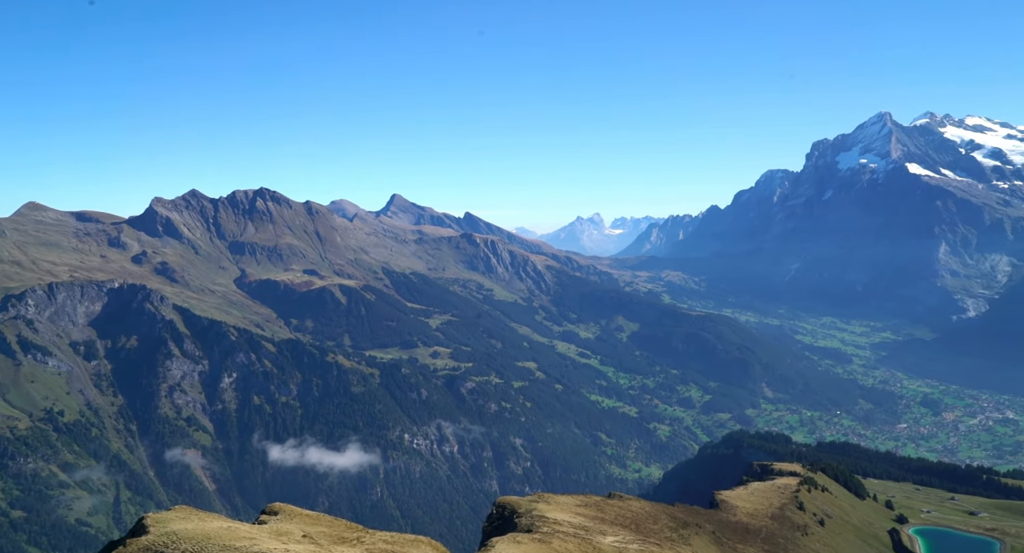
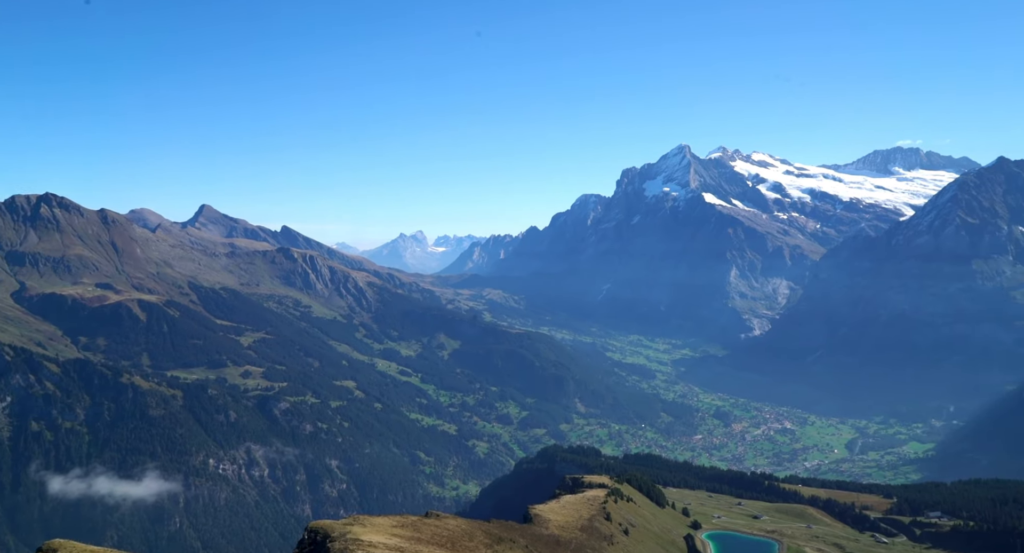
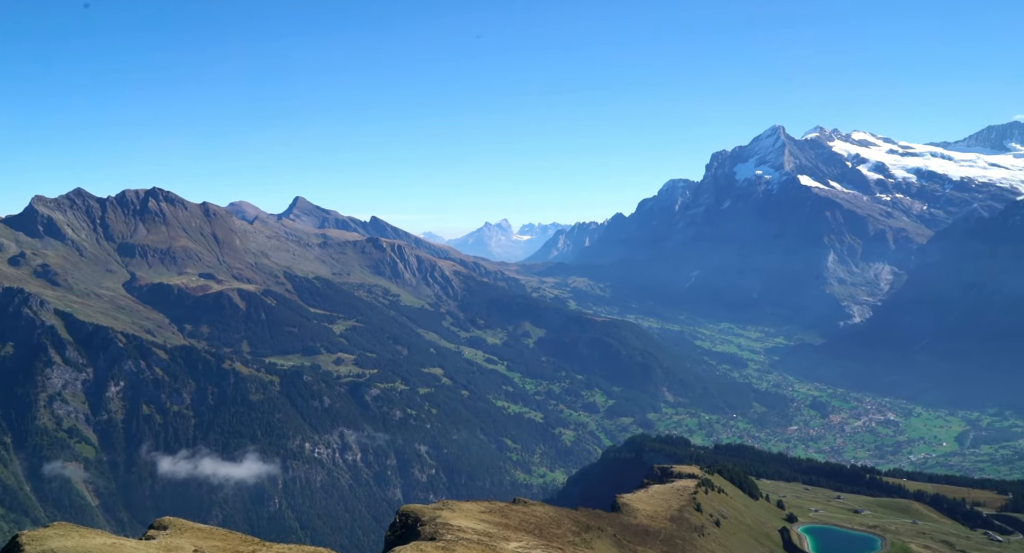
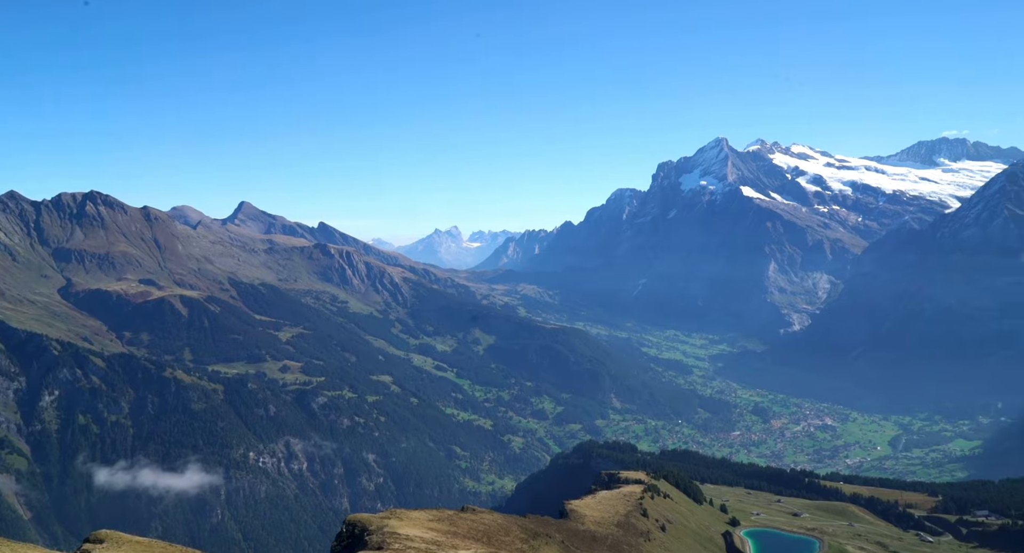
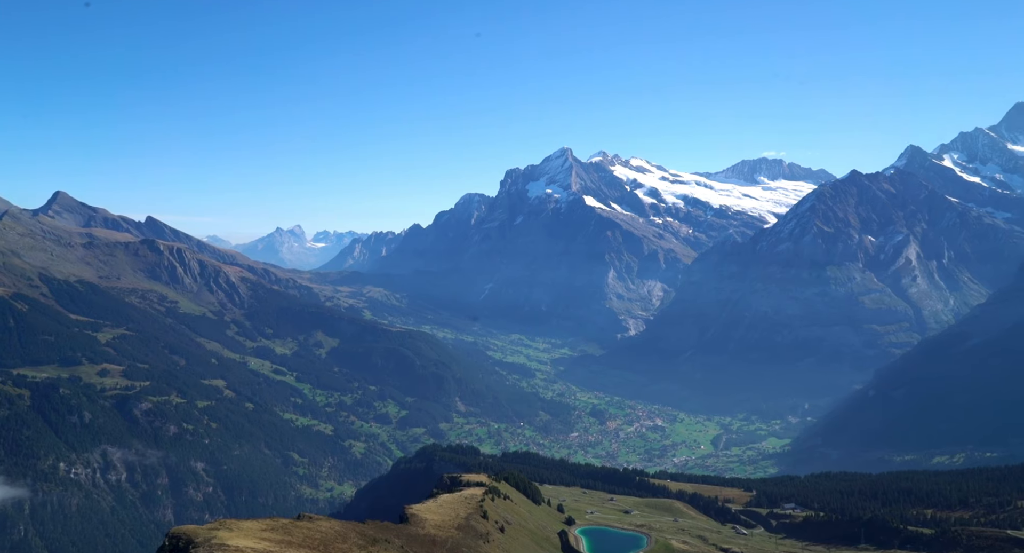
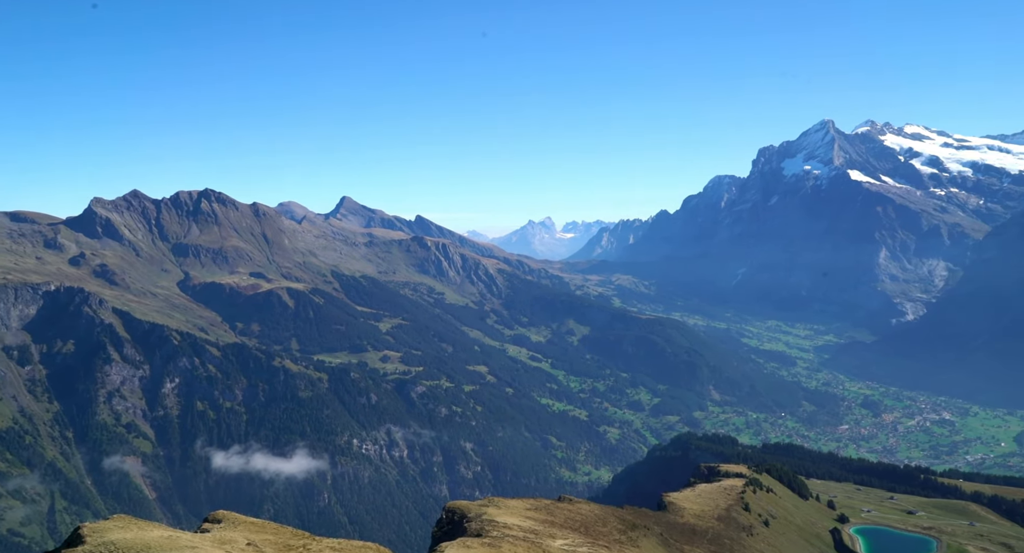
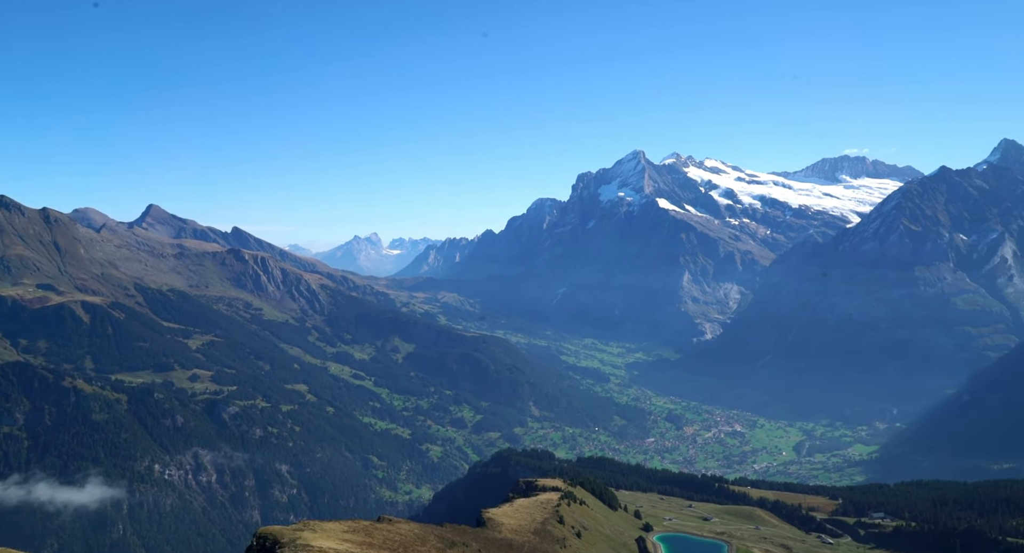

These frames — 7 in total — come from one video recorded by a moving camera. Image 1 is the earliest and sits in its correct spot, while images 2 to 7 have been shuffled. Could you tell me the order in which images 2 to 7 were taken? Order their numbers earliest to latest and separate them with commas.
6, 3, 4, 2, 7, 5
